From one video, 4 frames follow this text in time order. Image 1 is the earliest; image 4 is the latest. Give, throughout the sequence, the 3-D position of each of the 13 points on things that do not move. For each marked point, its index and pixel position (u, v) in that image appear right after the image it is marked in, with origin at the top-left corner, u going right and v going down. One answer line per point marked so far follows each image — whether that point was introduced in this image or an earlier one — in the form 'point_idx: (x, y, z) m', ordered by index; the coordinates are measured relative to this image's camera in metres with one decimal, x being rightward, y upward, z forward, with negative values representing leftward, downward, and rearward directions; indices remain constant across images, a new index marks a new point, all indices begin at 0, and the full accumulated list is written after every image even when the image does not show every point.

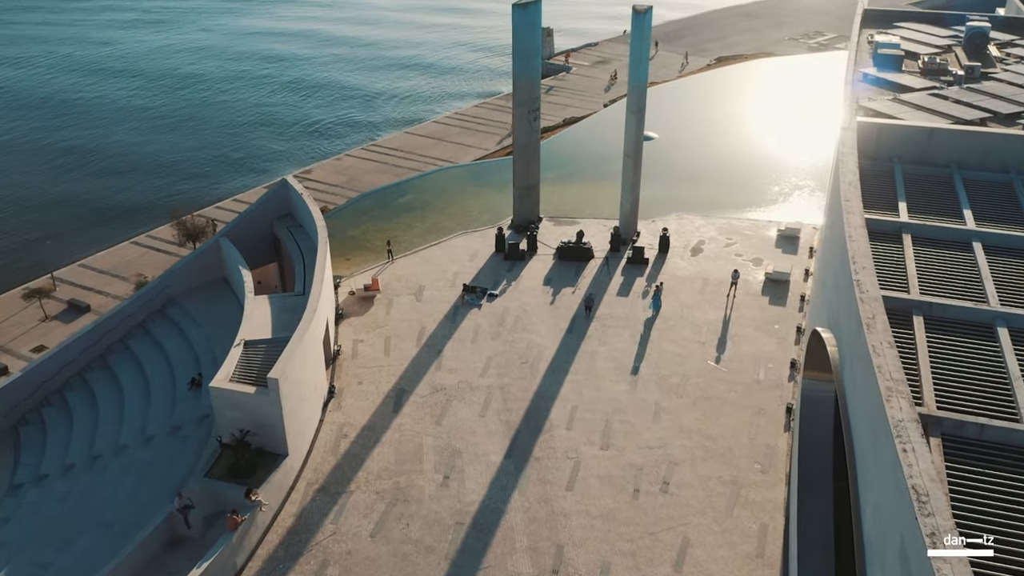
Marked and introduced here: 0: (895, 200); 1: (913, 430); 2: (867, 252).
0: (+8.8, +2.0, +19.0) m
1: (+5.1, -1.8, +10.6) m
2: (+6.3, +0.6, +14.7) m
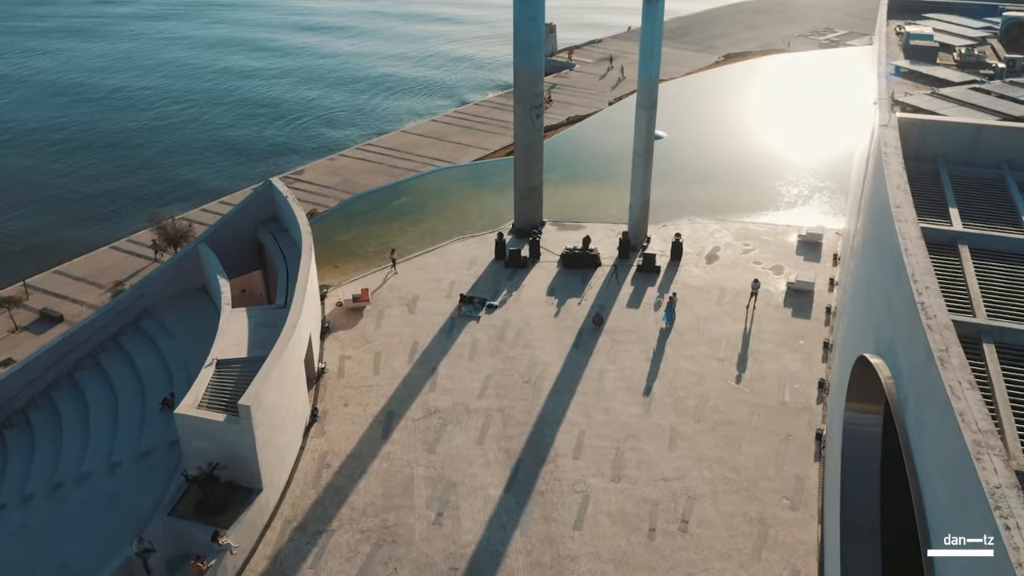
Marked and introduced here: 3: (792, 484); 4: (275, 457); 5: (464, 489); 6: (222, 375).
0: (+8.8, +1.6, +16.9) m
1: (+5.1, -2.2, +8.5) m
2: (+6.3, +0.3, +12.6) m
3: (+6.4, -4.5, +18.9) m
4: (-5.3, -3.8, +18.6) m
5: (-1.1, -4.6, +19.0) m
6: (-6.8, -2.1, +19.4) m
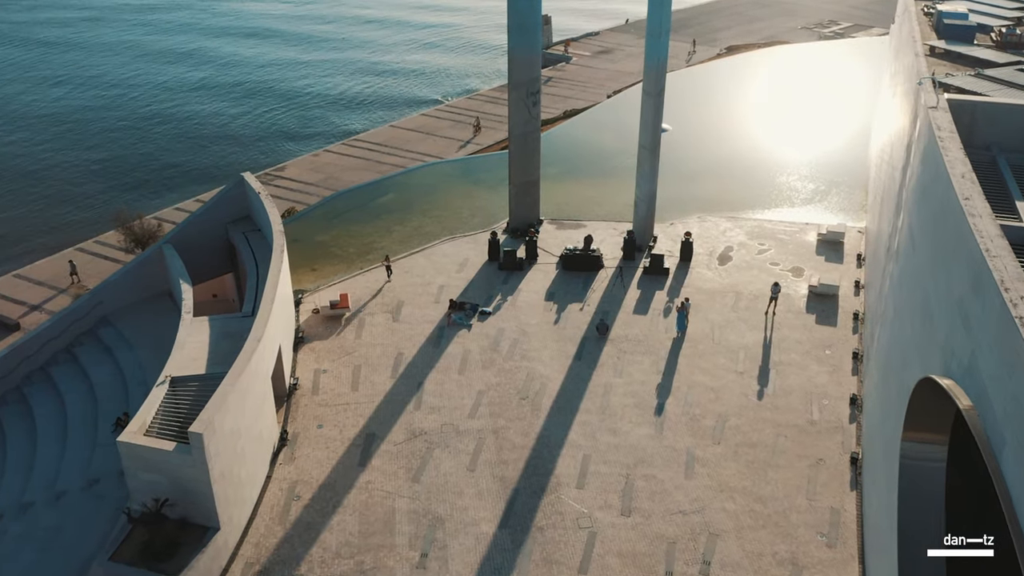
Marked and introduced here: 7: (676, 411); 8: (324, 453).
0: (+8.7, +1.5, +14.5) m
1: (+5.1, -2.3, +6.1) m
2: (+6.2, +0.2, +10.2) m
3: (+6.3, -4.6, +16.6) m
4: (-5.4, -3.9, +16.1) m
5: (-1.2, -4.7, +16.6) m
6: (-6.9, -2.2, +17.0) m
7: (+3.9, -2.9, +19.6) m
8: (-4.2, -3.7, +18.4) m
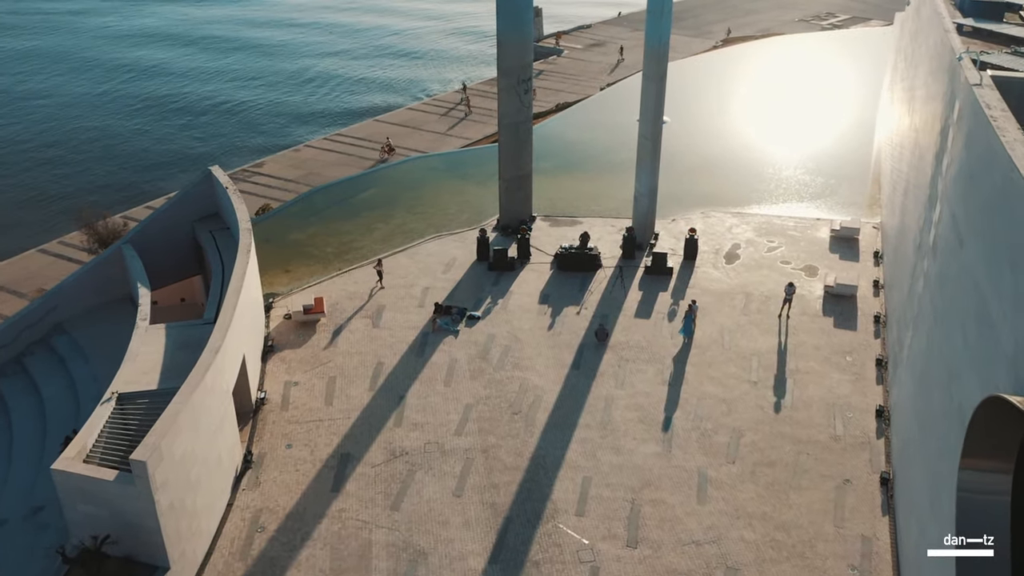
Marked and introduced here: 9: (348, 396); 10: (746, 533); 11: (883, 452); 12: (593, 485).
0: (+8.6, +1.5, +12.7) m
1: (+5.1, -2.3, +4.2) m
2: (+6.1, +0.2, +8.4) m
3: (+6.1, -4.6, +14.7) m
4: (-5.5, -4.0, +14.2) m
5: (-1.3, -4.8, +14.6) m
6: (-7.1, -2.3, +15.0) m
7: (+3.7, -2.9, +17.7) m
8: (-4.4, -3.7, +16.5) m
9: (-3.7, -2.4, +18.7) m
10: (+4.2, -4.5, +15.0) m
11: (+7.5, -3.3, +16.8) m
12: (+1.6, -3.8, +16.2) m
